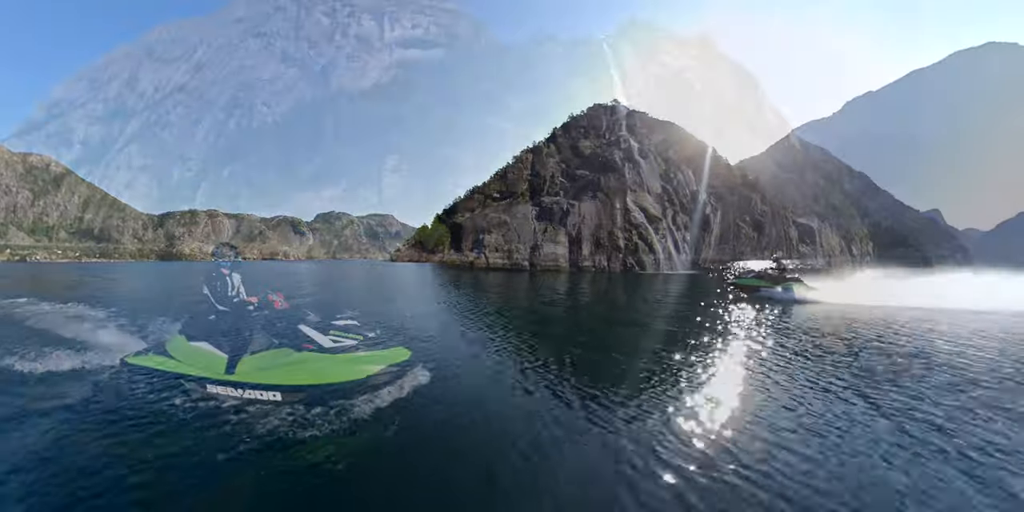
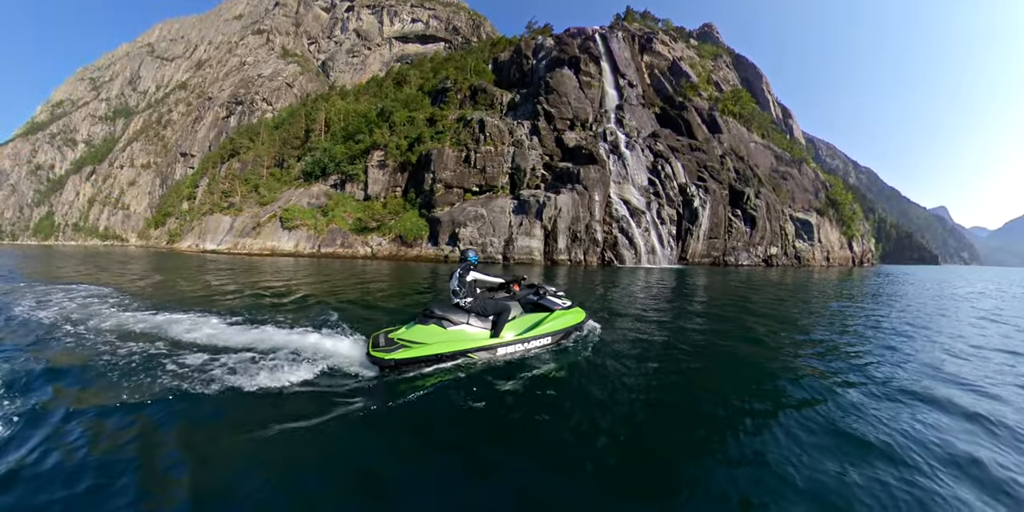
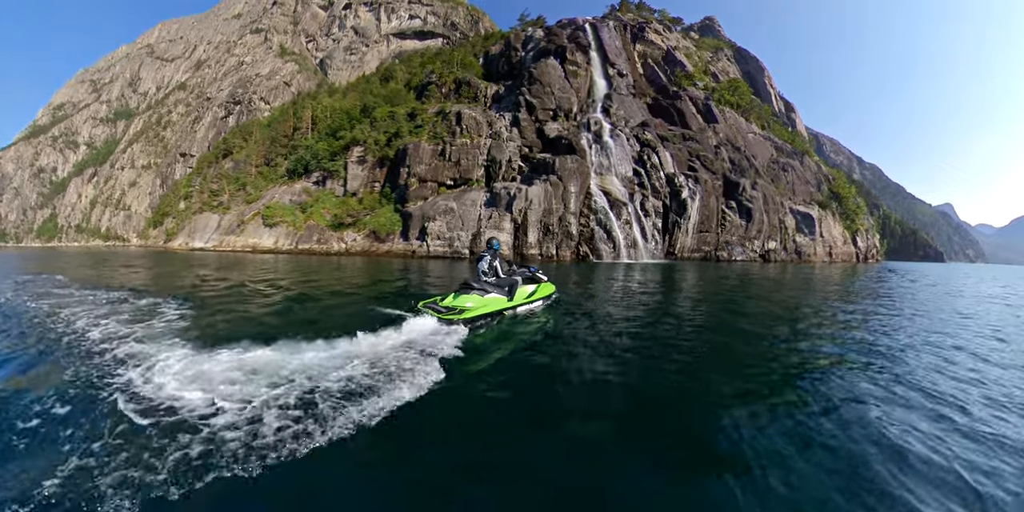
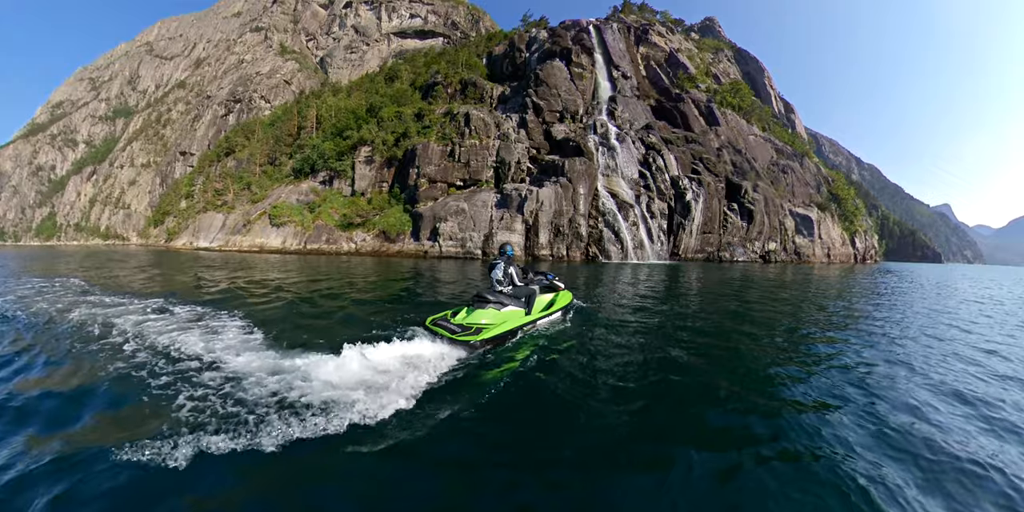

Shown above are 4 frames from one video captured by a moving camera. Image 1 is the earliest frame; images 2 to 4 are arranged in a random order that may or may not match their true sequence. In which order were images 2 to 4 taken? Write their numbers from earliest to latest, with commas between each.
2, 4, 3
